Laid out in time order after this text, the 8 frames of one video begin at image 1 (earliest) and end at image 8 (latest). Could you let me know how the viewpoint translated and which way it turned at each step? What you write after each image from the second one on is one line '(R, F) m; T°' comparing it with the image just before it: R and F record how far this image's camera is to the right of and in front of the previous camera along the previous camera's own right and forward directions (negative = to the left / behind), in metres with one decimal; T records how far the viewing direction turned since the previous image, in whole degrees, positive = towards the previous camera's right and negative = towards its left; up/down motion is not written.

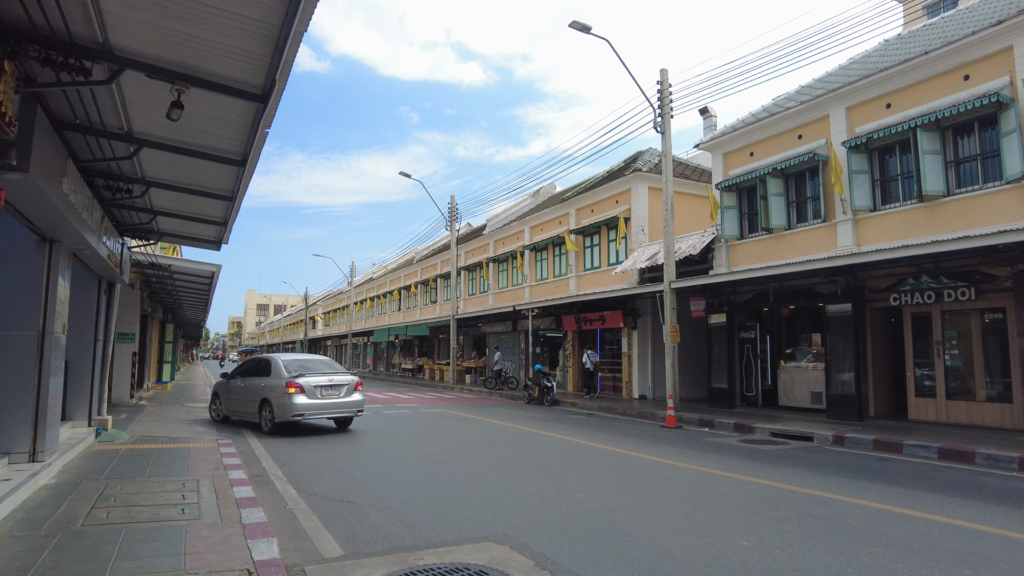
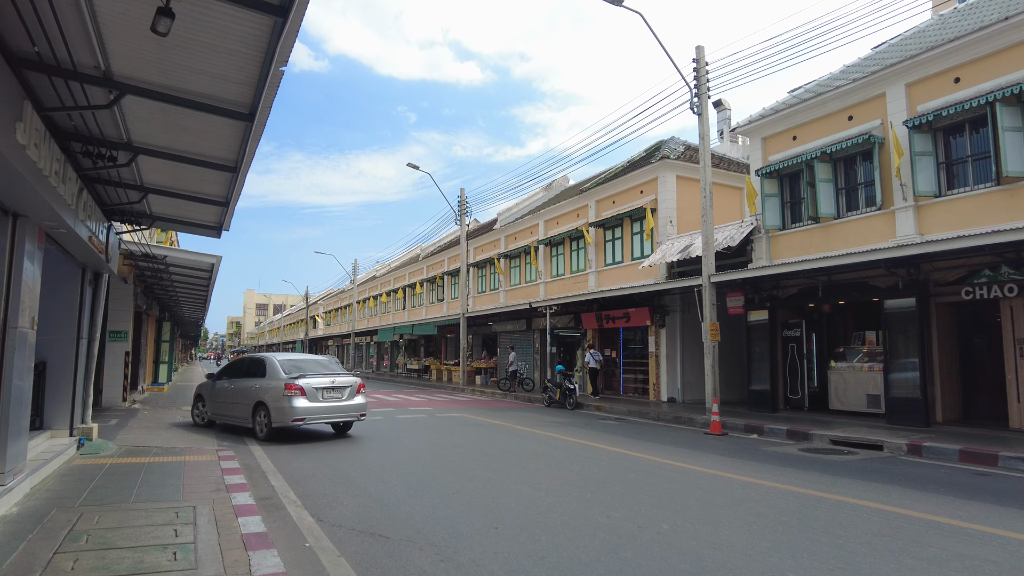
(-0.6, +1.2) m; 0°
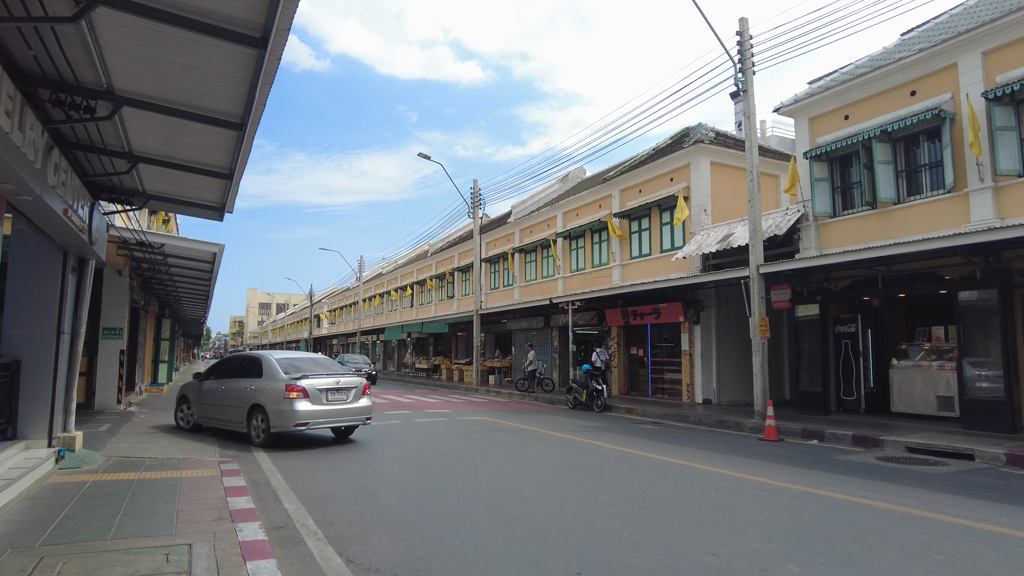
(-0.5, +1.2) m; 0°
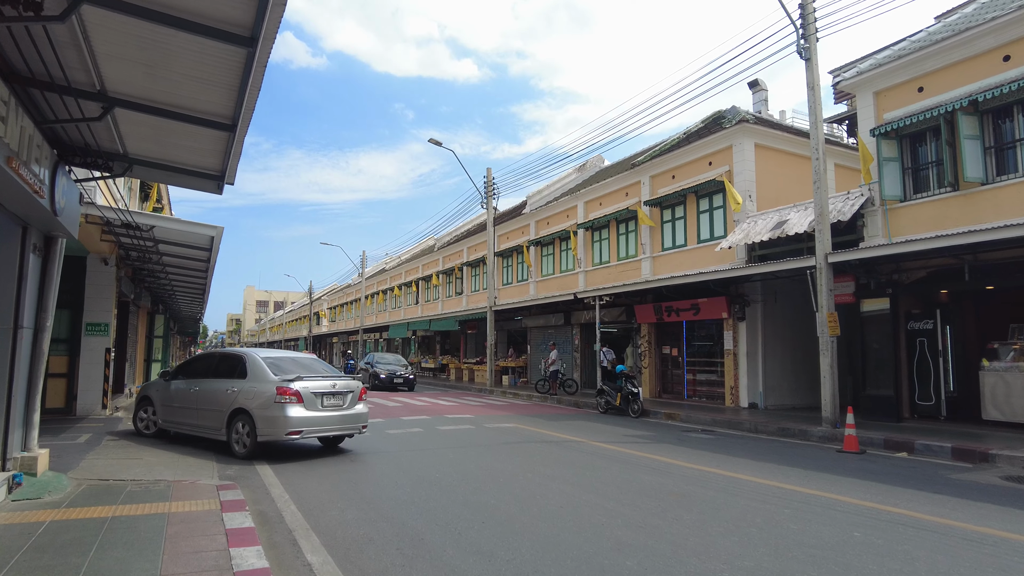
(-0.7, +1.5) m; 0°
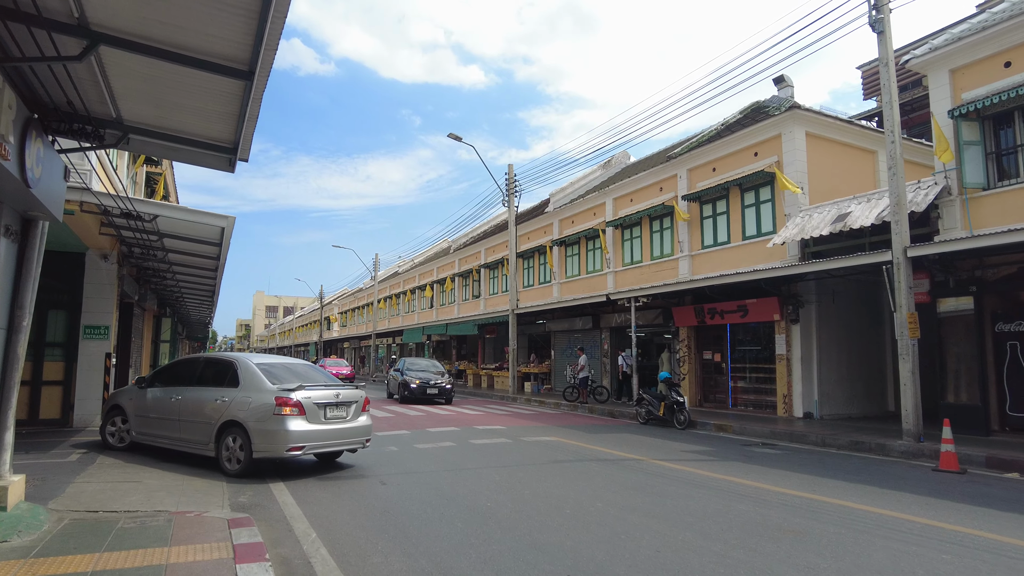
(-0.5, +1.2) m; -1°
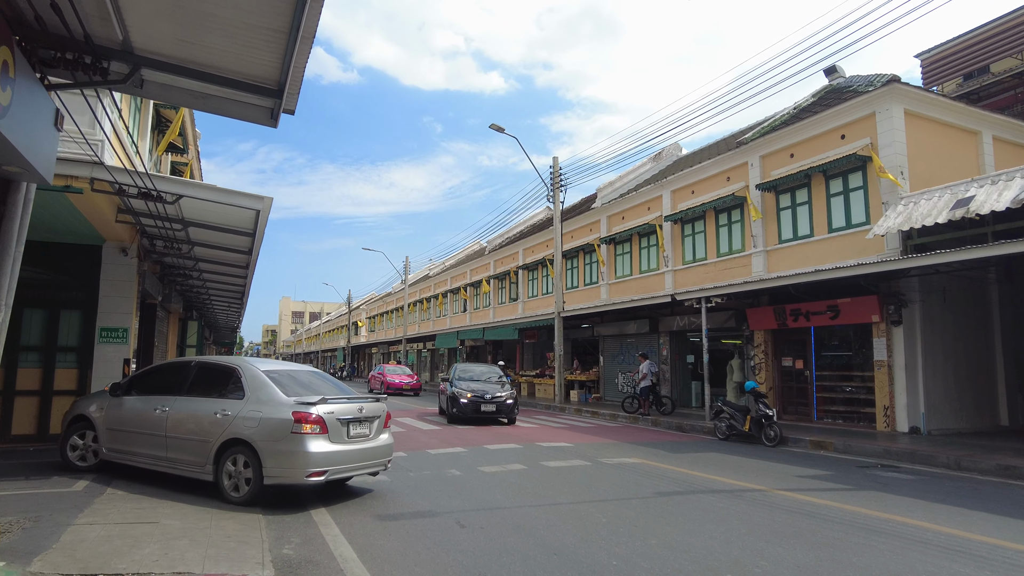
(-0.8, +1.6) m; -2°
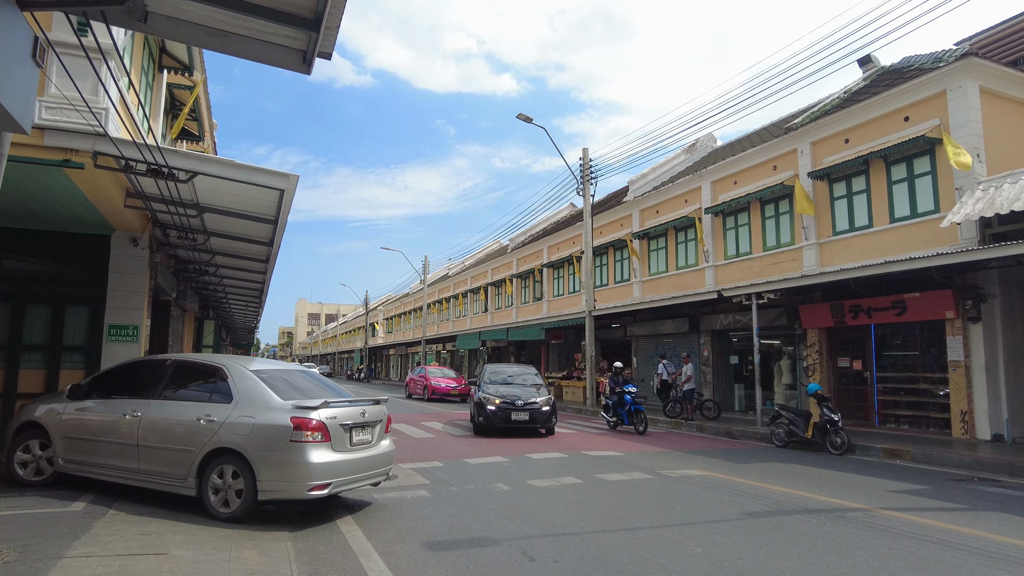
(-0.5, +1.0) m; -1°
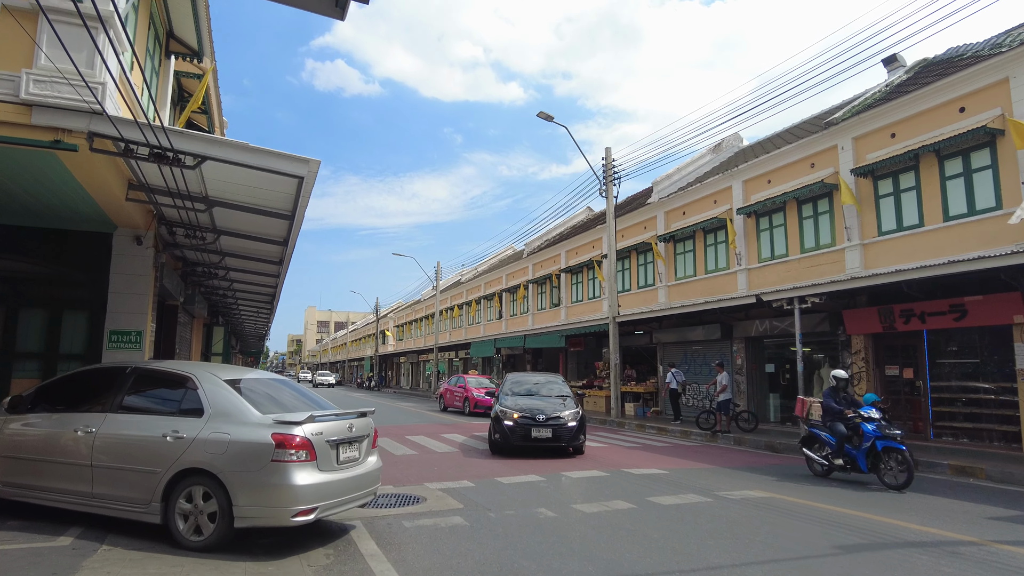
(-0.4, +0.8) m; -1°
